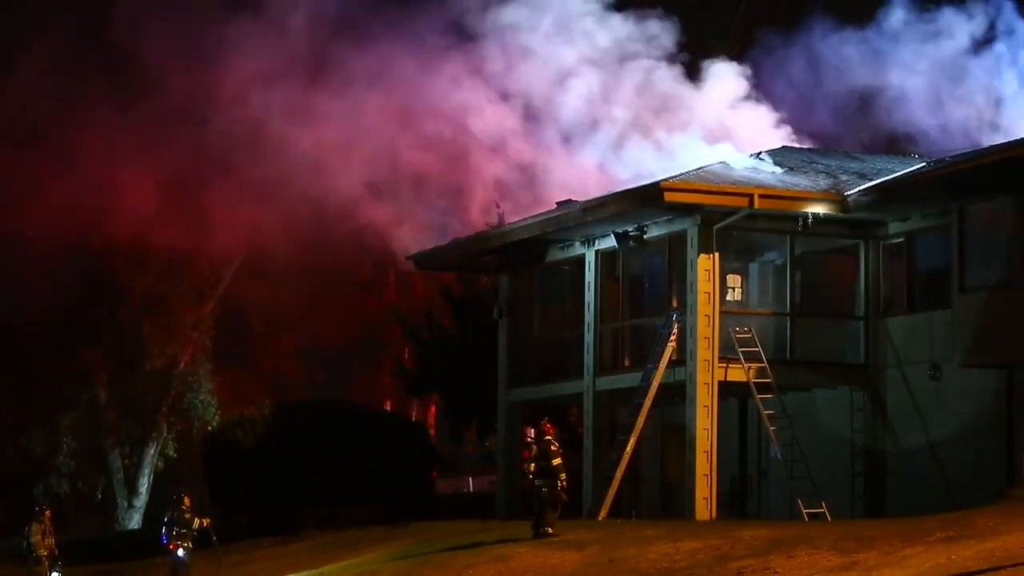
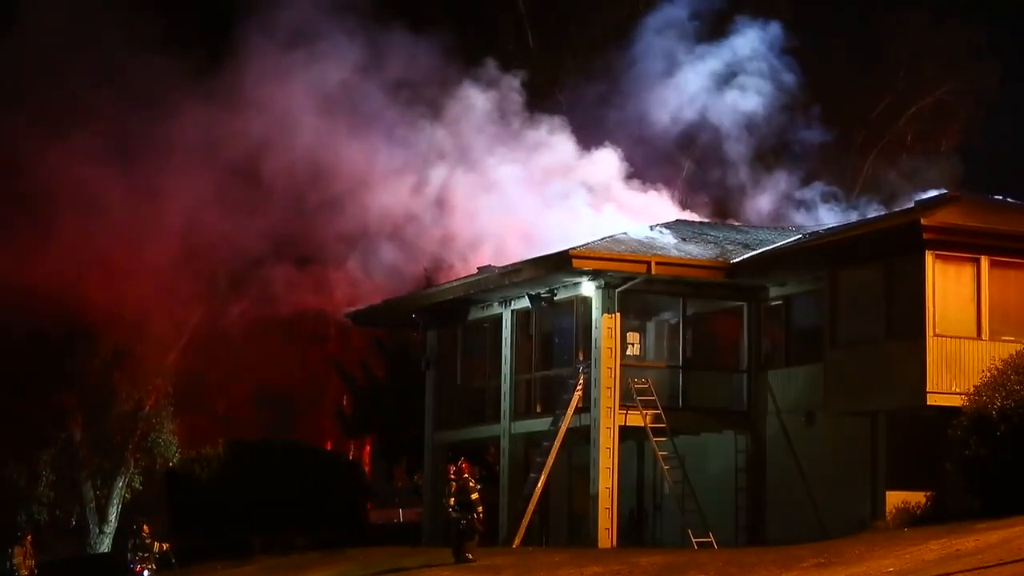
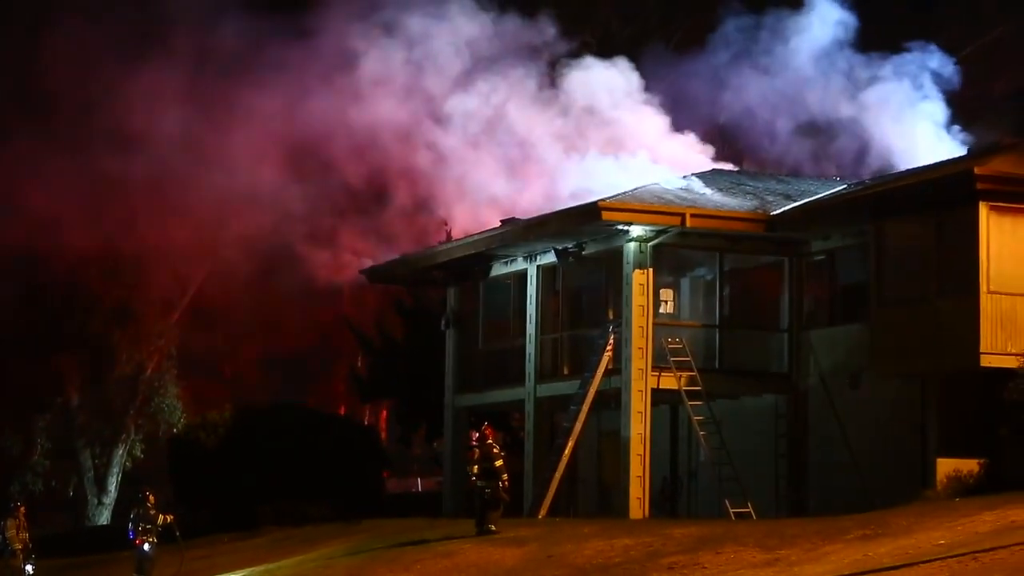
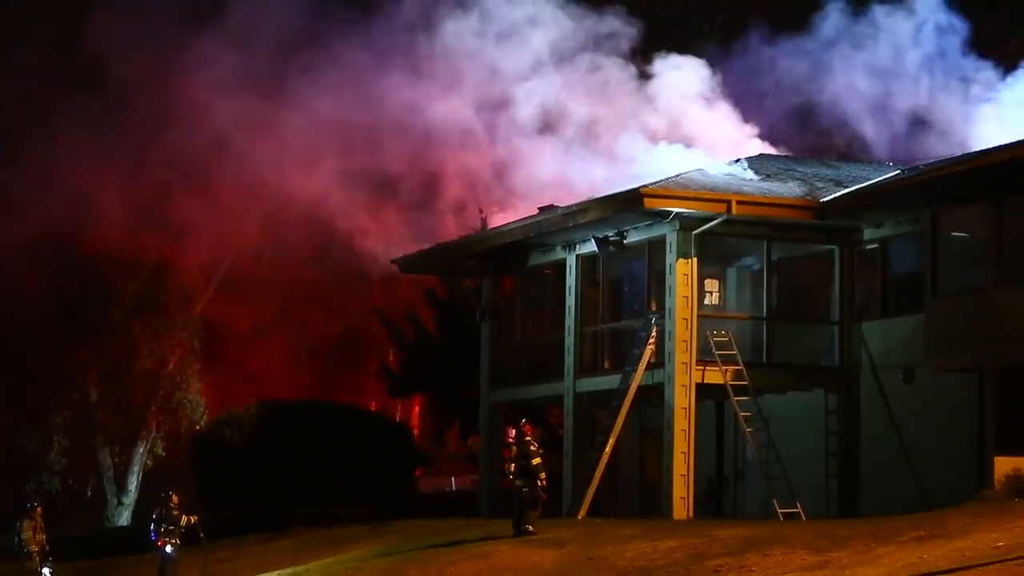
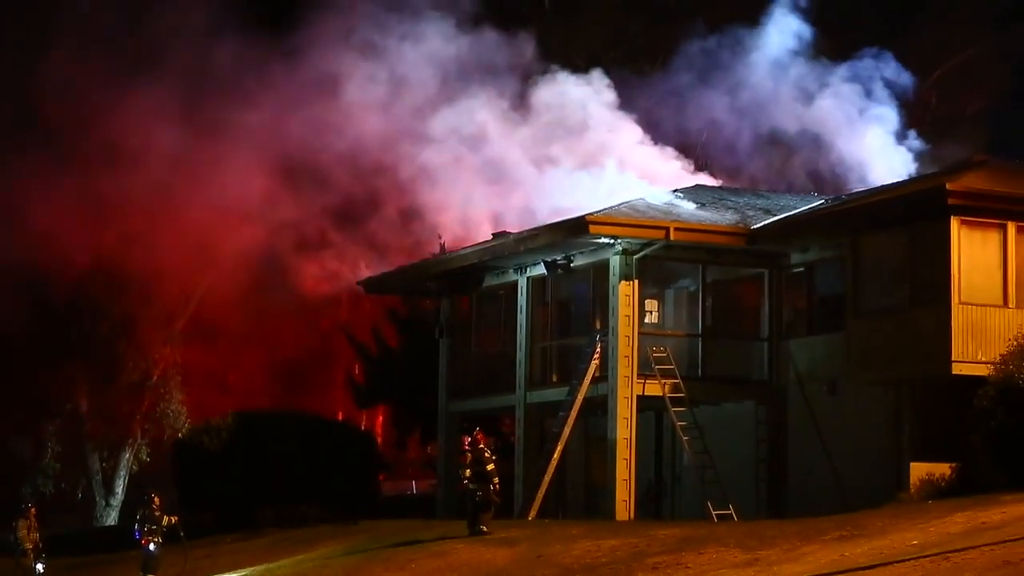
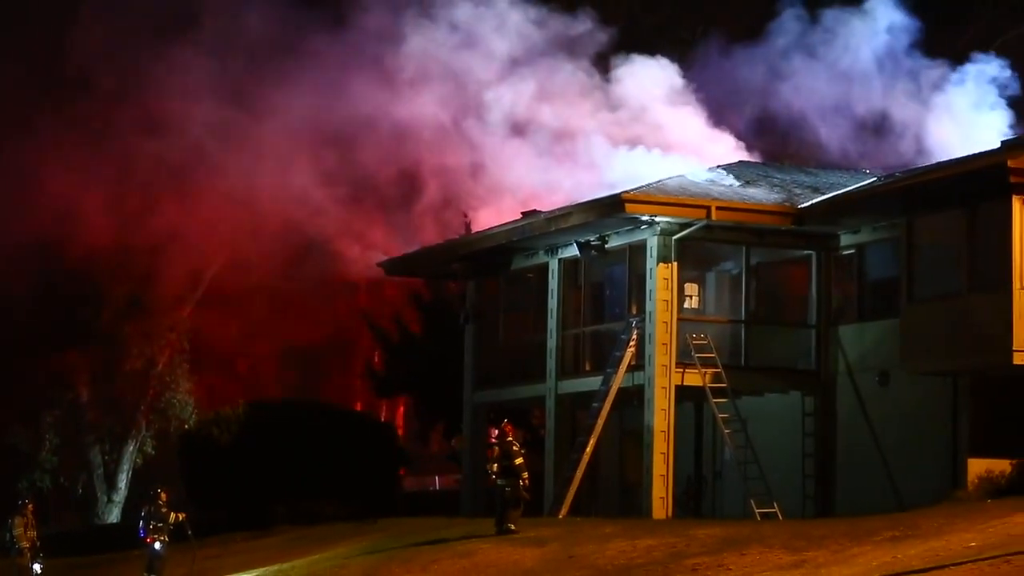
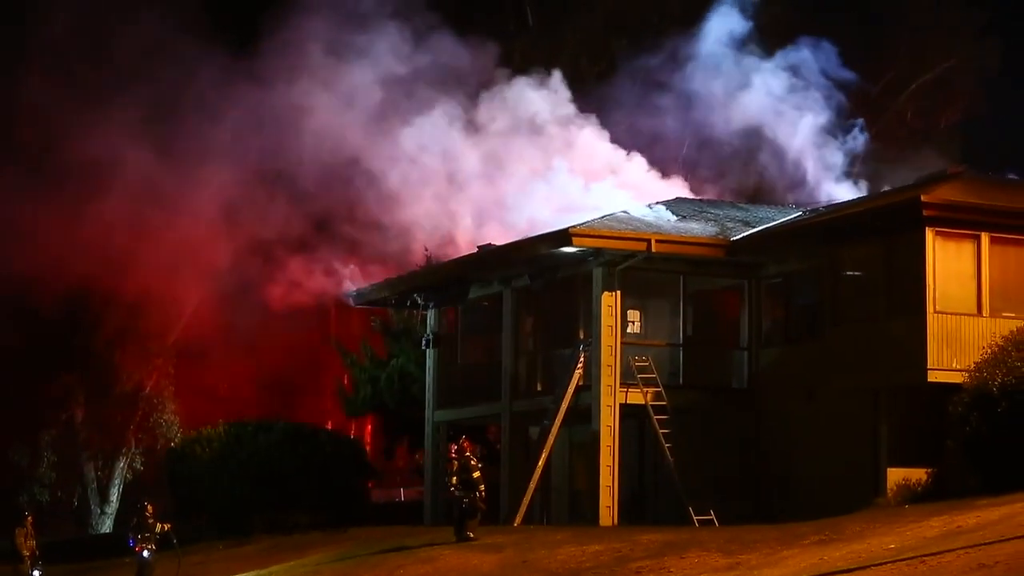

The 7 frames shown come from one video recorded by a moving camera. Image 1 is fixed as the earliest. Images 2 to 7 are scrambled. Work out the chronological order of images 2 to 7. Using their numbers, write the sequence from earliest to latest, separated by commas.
4, 6, 3, 5, 7, 2
